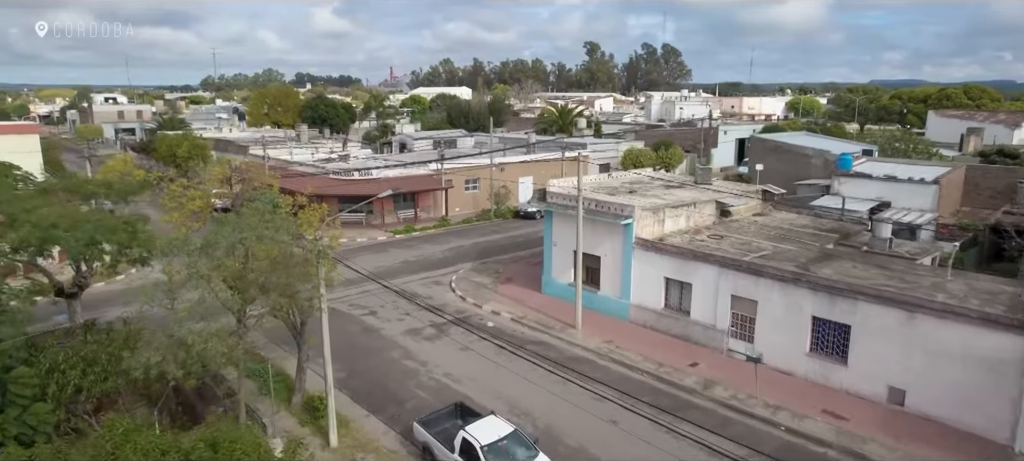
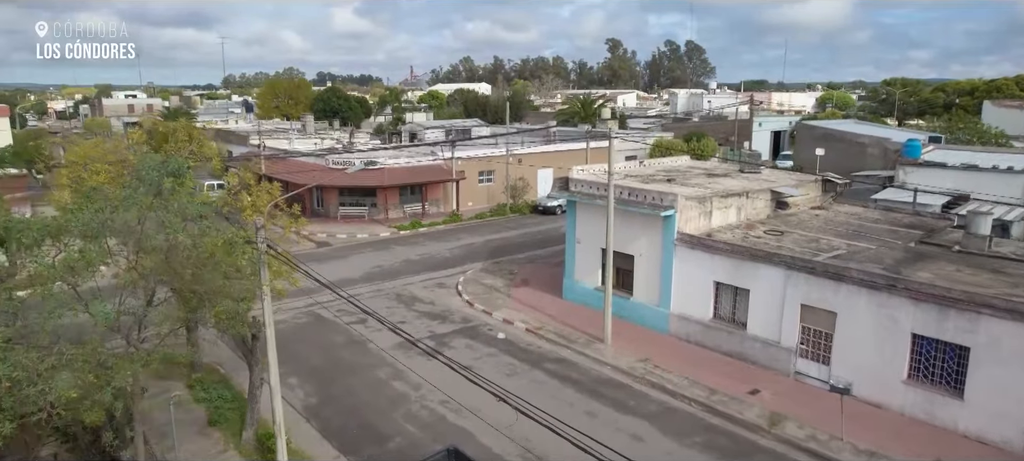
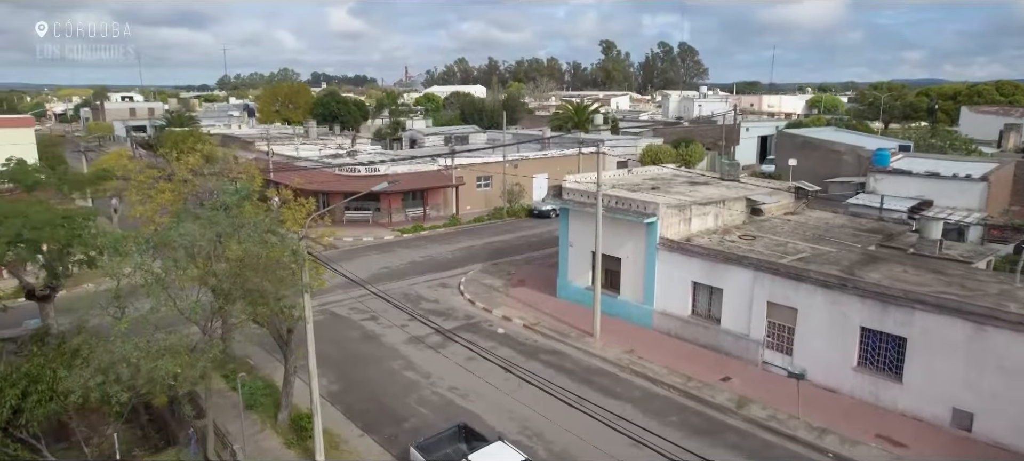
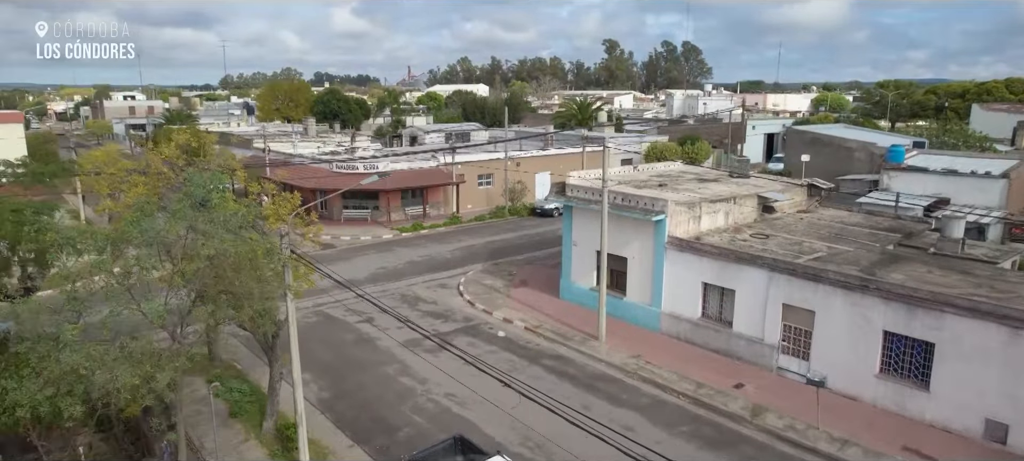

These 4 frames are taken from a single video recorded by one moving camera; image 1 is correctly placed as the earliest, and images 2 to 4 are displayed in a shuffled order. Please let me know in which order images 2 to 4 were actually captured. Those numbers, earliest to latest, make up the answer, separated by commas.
3, 4, 2
